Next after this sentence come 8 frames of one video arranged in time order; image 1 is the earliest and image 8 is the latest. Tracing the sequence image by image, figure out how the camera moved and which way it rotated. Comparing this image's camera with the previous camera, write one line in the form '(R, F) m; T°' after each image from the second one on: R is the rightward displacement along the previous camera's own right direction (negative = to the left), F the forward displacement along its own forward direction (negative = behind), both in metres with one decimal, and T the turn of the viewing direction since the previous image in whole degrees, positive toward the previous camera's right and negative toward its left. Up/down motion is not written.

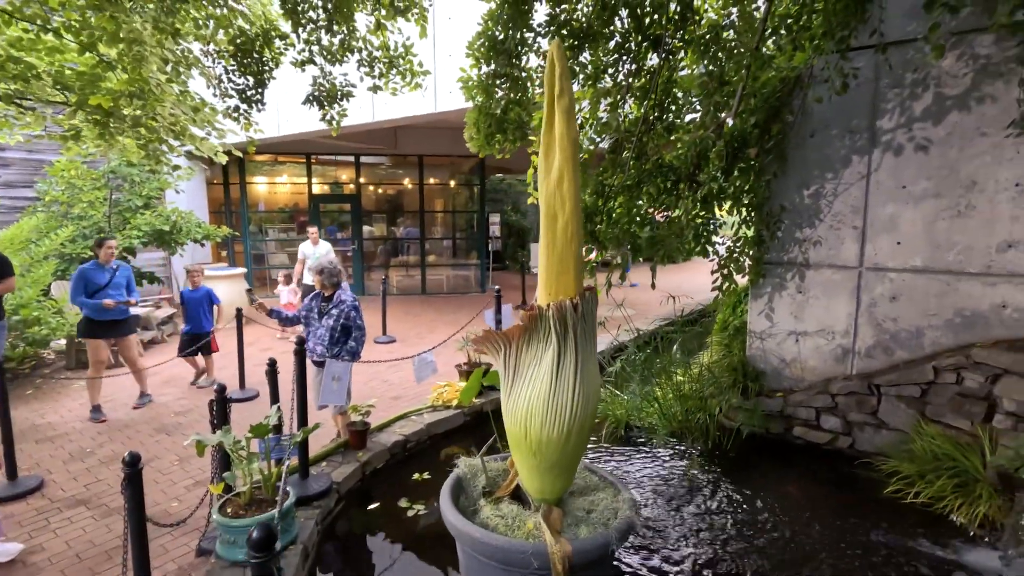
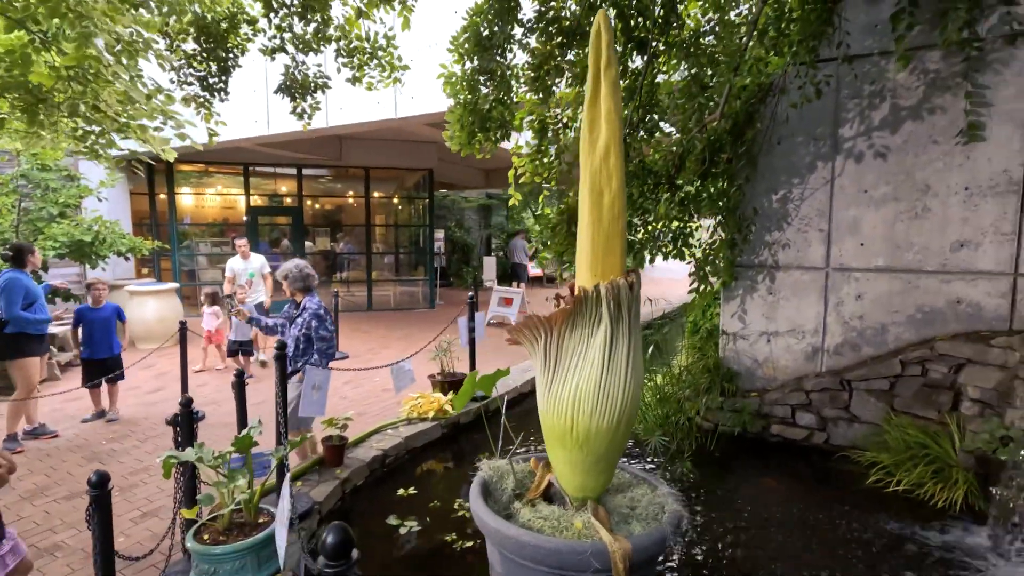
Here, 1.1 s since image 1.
(-0.4, +0.2) m; +7°
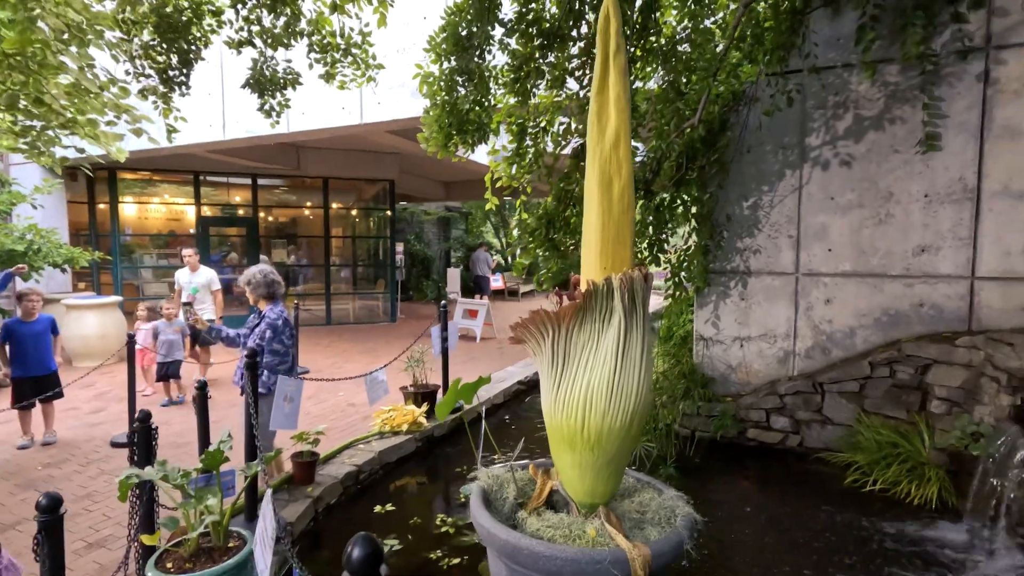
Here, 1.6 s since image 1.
(-0.2, +0.1) m; +5°
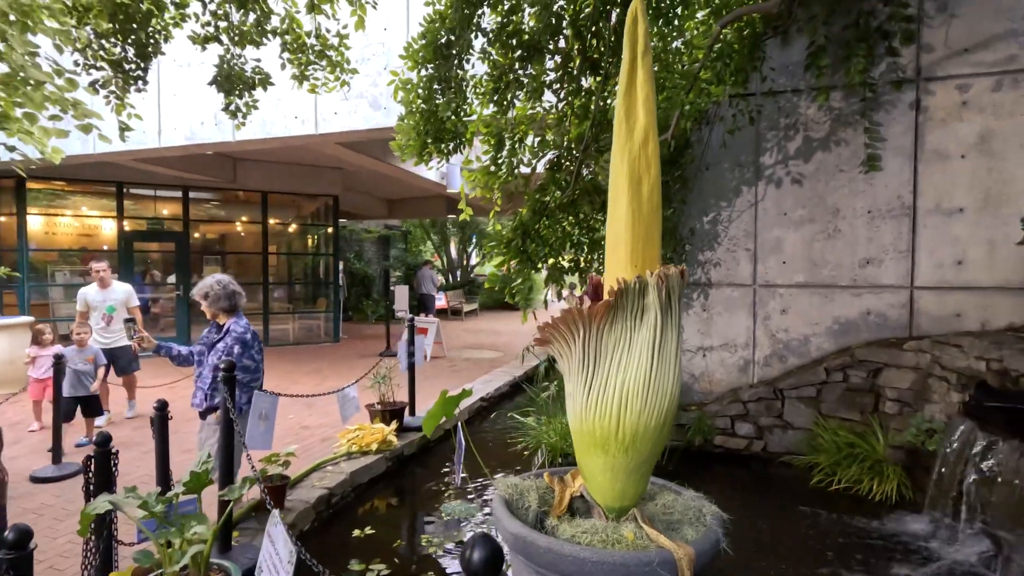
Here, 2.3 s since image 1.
(-0.3, +0.1) m; +7°
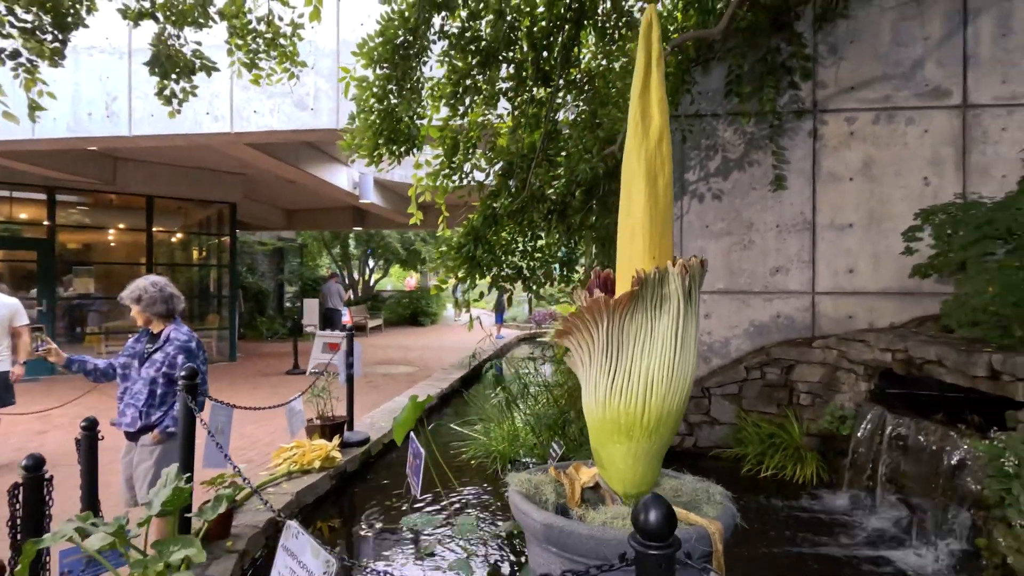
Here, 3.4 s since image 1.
(-0.5, 0.0) m; +11°
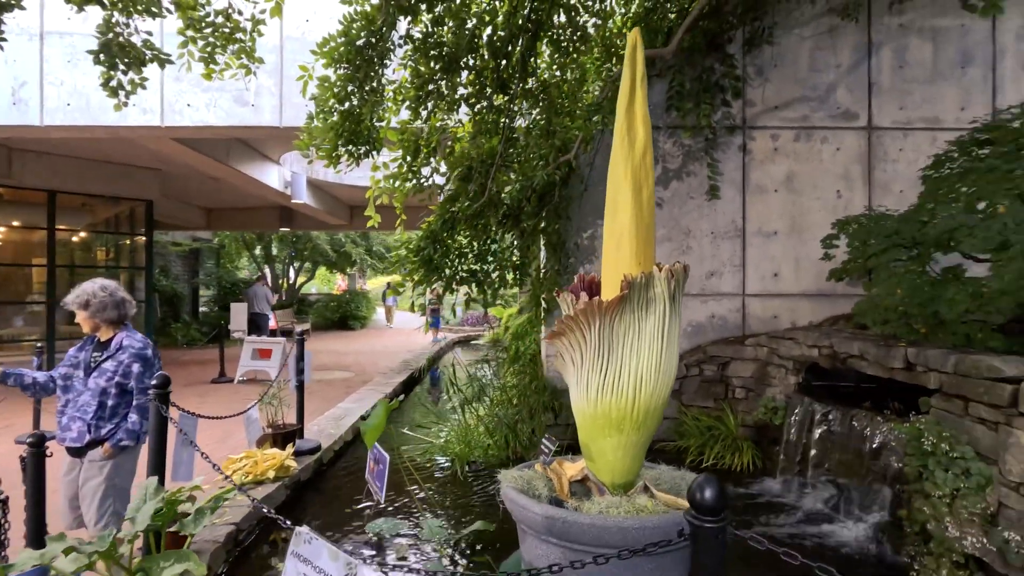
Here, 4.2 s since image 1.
(-0.3, -0.1) m; +8°
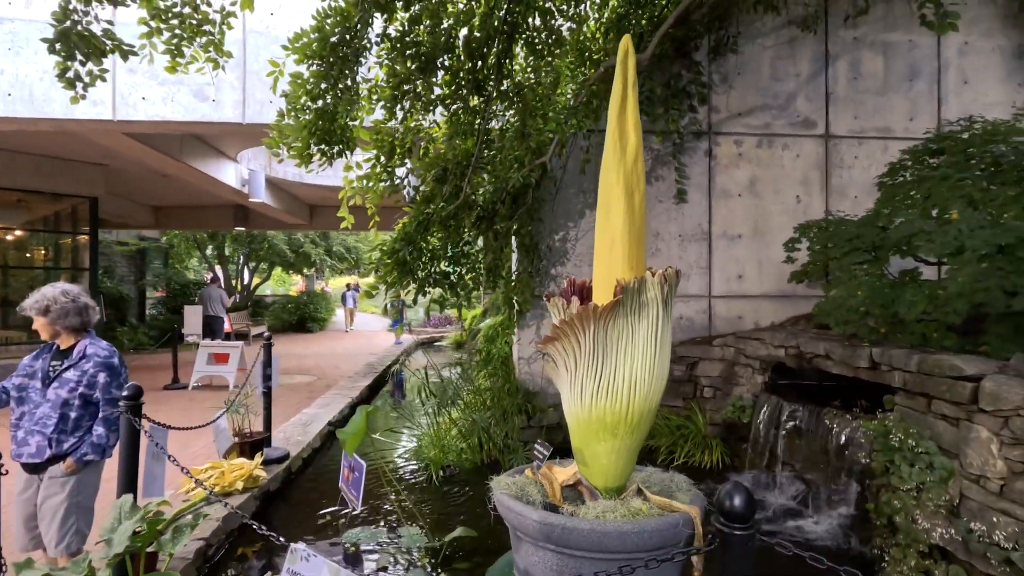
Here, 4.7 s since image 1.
(-0.1, 0.0) m; +4°
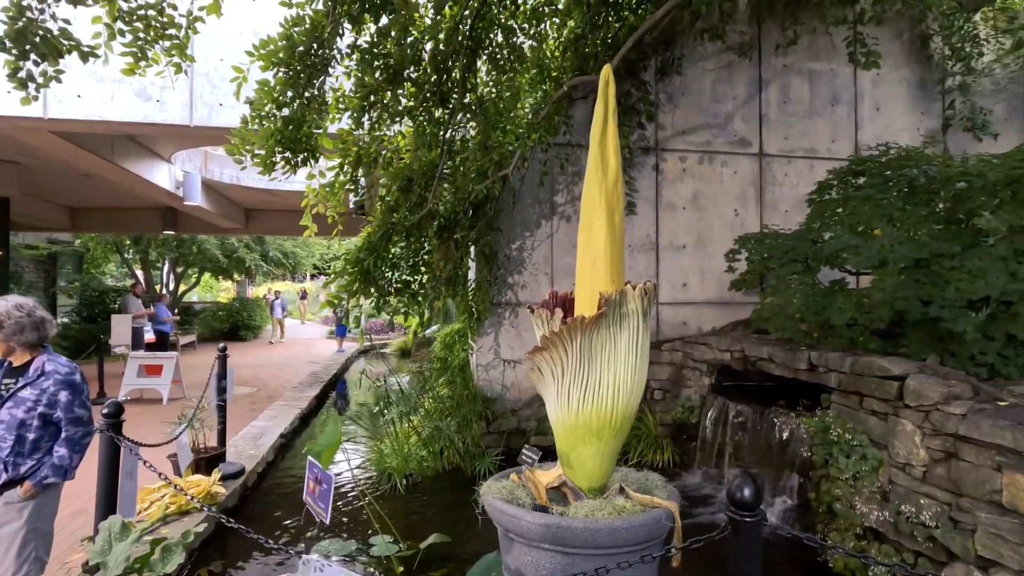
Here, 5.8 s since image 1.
(-0.2, -0.1) m; +7°
